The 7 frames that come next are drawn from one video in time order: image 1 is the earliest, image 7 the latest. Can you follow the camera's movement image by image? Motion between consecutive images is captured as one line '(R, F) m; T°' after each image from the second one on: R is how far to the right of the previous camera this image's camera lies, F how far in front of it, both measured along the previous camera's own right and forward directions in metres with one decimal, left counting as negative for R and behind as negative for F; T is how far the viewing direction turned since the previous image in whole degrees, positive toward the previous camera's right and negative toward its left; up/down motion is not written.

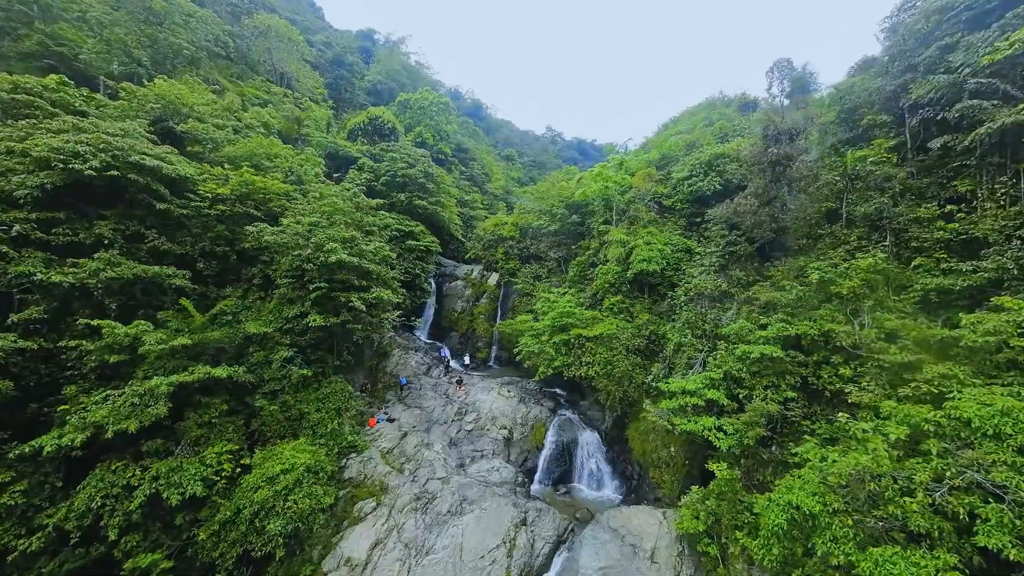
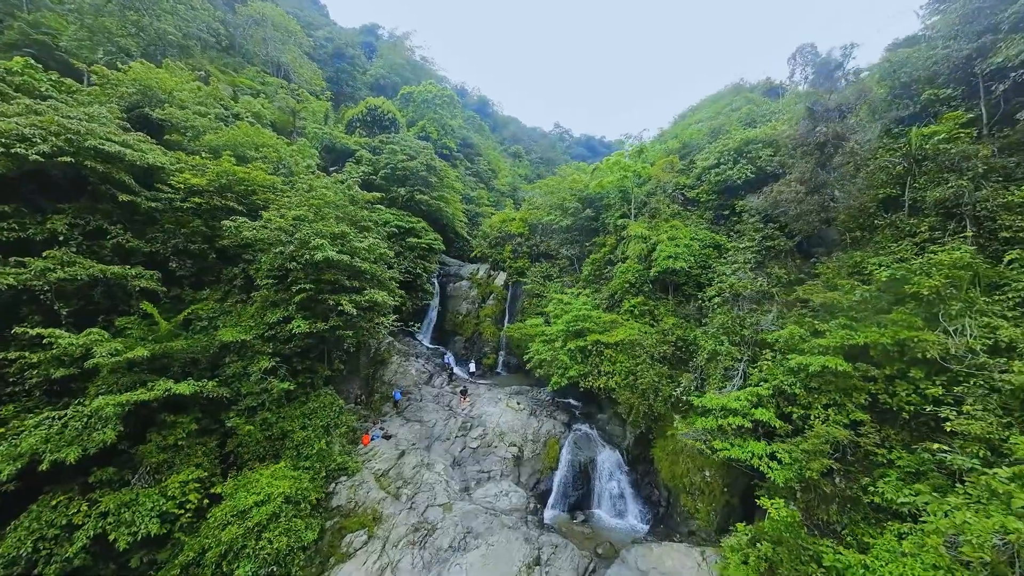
(-0.1, +1.5) m; -1°
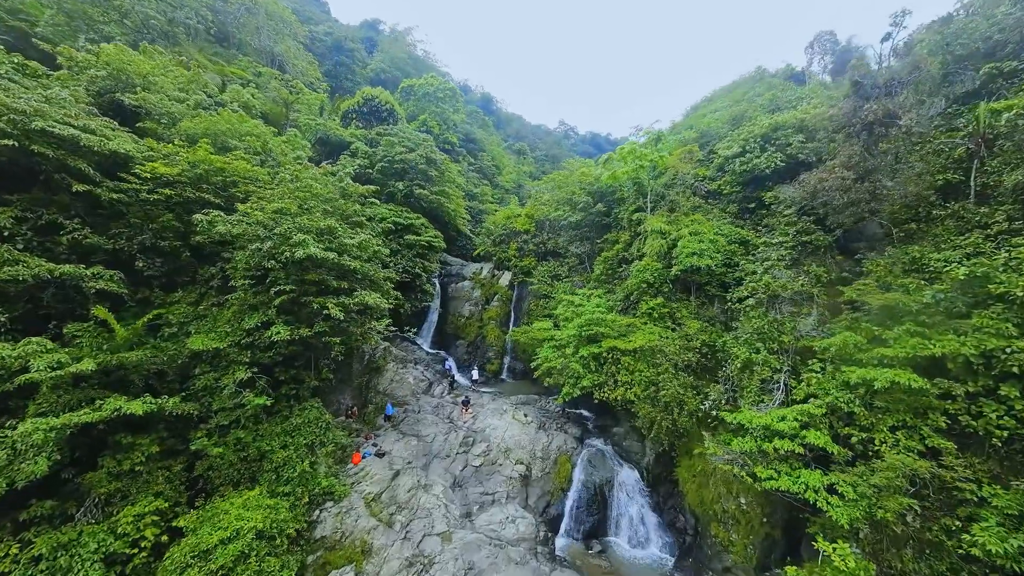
(-0.1, +1.3) m; -1°
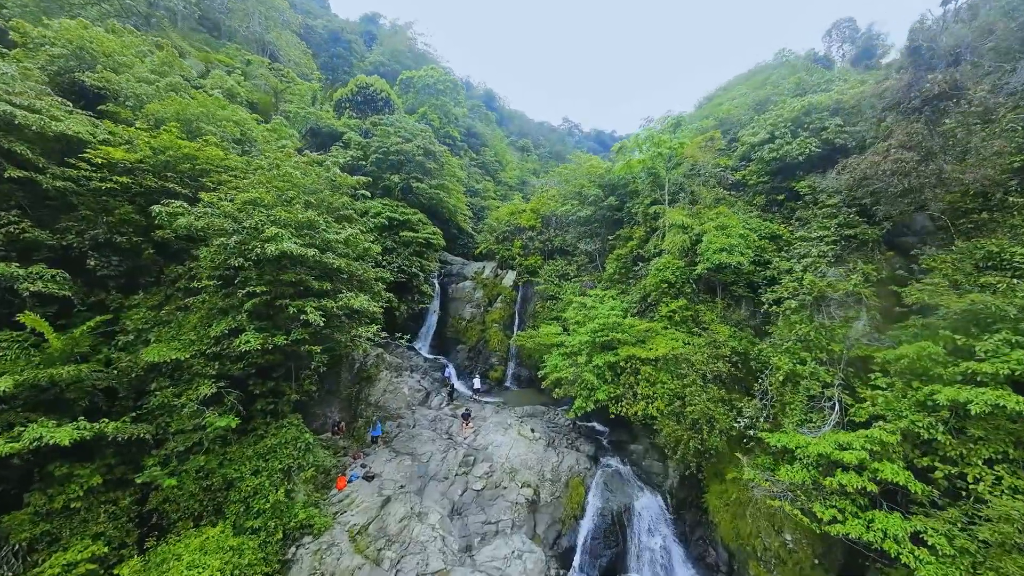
(-0.1, +1.3) m; 0°
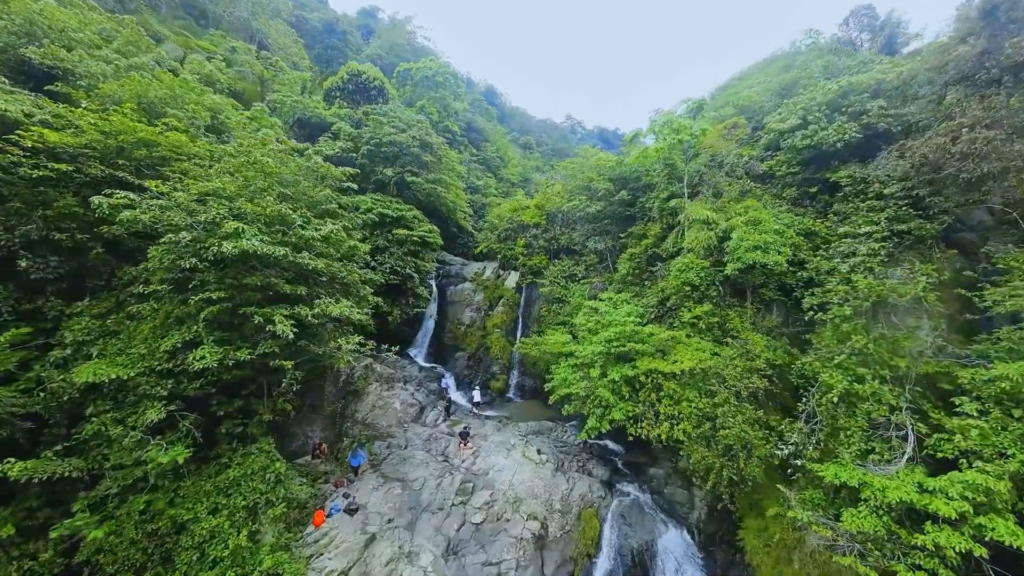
(-0.1, +1.3) m; 0°
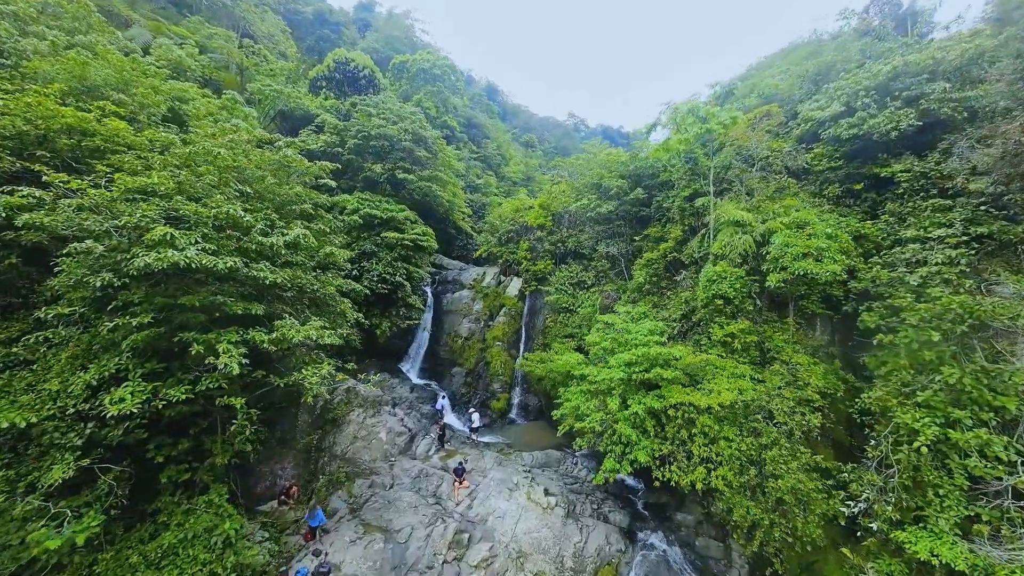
(0.0, +1.5) m; 0°
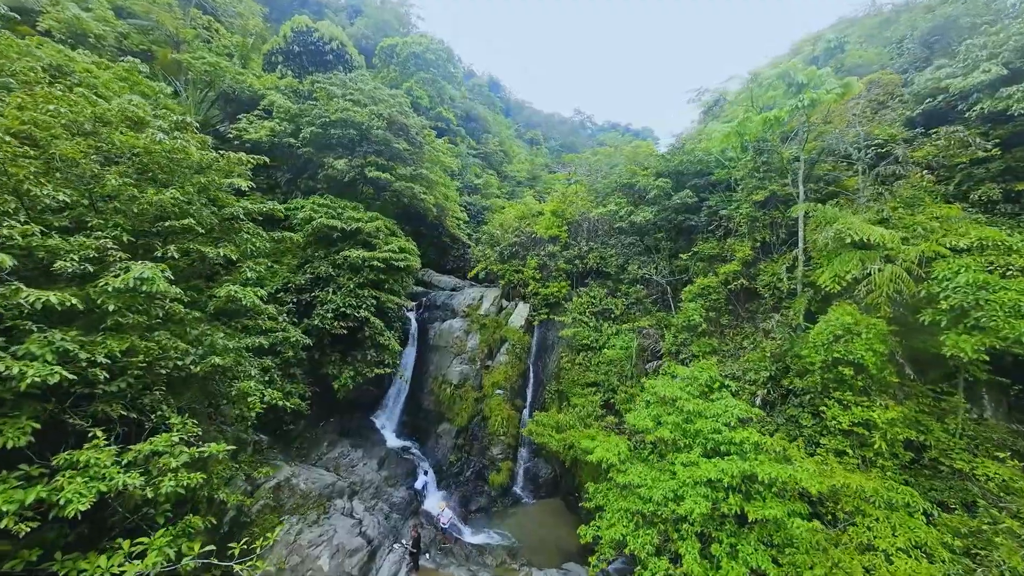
(0.0, +3.3) m; -1°
